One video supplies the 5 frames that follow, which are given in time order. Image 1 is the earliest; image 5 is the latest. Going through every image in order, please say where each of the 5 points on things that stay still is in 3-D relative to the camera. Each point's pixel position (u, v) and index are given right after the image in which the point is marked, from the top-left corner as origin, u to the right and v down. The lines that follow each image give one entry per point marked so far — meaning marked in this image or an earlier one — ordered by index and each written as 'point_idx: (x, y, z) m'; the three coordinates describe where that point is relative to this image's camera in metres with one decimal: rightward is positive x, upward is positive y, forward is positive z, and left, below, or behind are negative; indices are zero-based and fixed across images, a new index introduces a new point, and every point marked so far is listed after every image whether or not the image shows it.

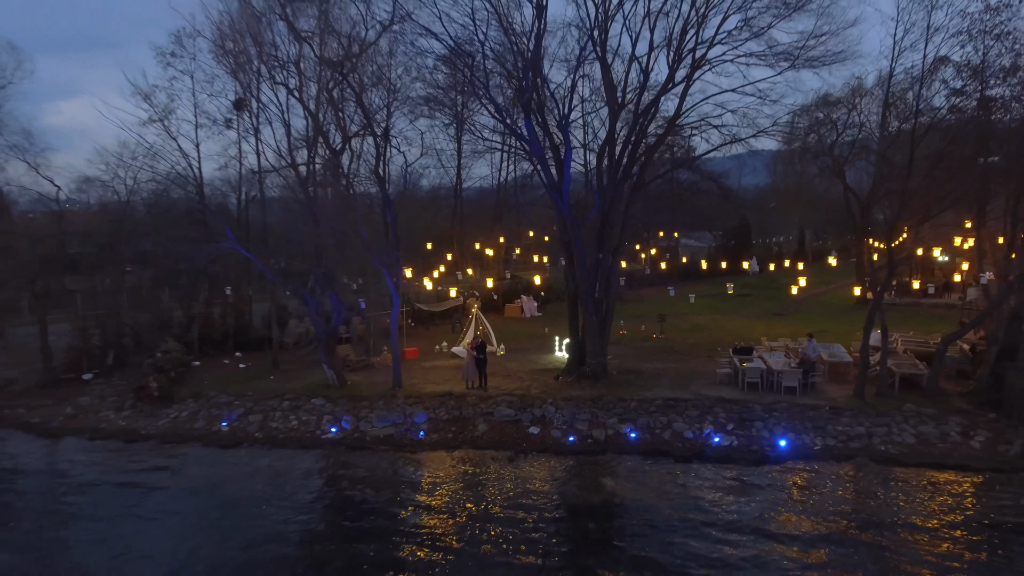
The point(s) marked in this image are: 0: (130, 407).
0: (-9.5, -3.0, +14.2) m
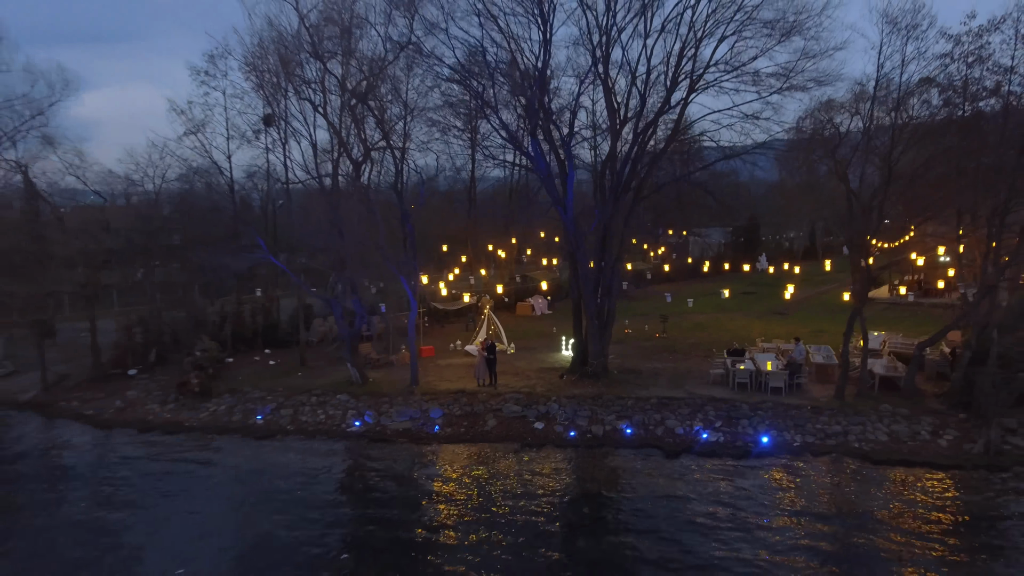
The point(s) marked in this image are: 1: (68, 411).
0: (-9.3, -3.1, +15.6) m
1: (-12.2, -3.4, +15.7) m
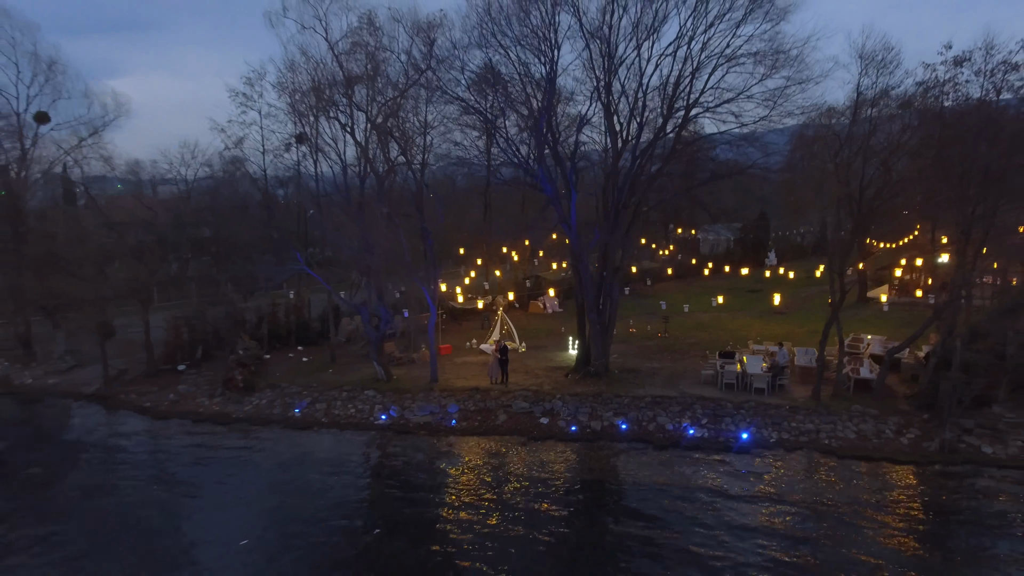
0: (-9.0, -3.3, +17.5) m
1: (-11.9, -3.6, +17.7) m
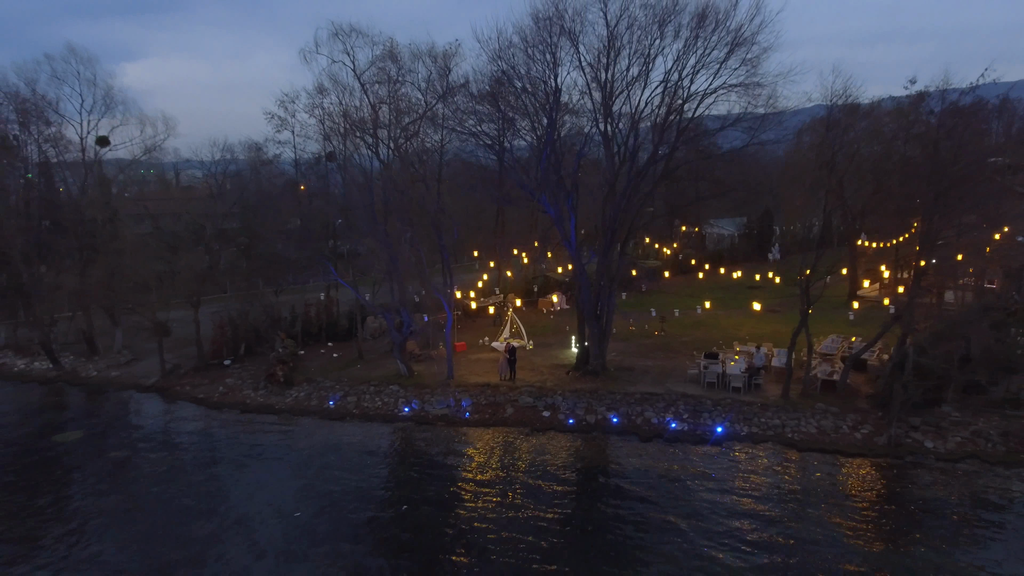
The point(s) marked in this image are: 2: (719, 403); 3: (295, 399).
0: (-8.7, -3.5, +19.9) m
1: (-11.7, -3.8, +20.2) m
2: (+5.9, -3.3, +16.1) m
3: (-7.3, -3.7, +19.1) m
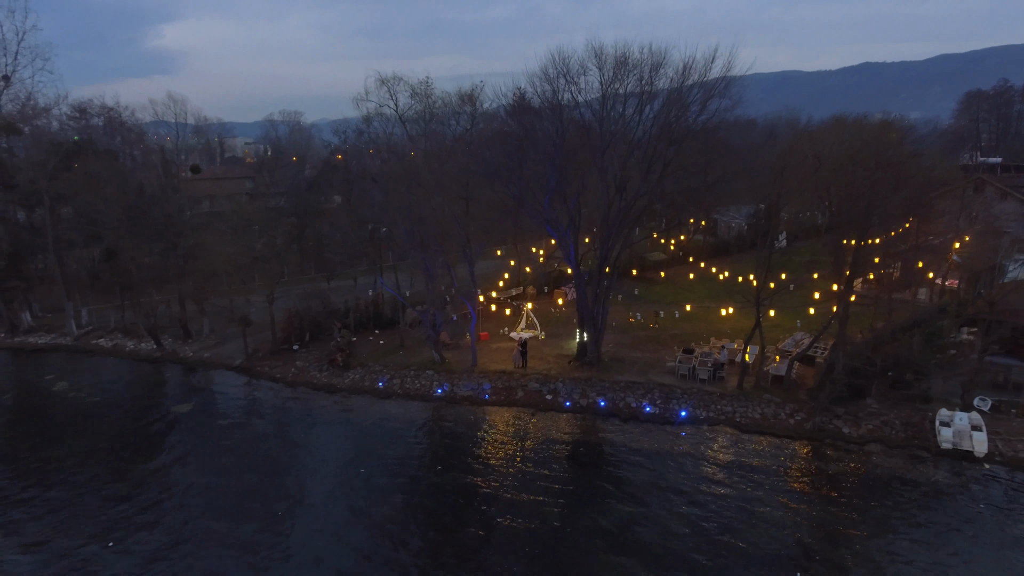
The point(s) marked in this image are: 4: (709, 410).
0: (-8.1, -3.5, +24.8) m
1: (-11.1, -3.8, +25.3) m
2: (+6.2, -3.7, +20.1) m
3: (-6.8, -3.9, +23.9) m
4: (+6.8, -4.2, +19.5) m
